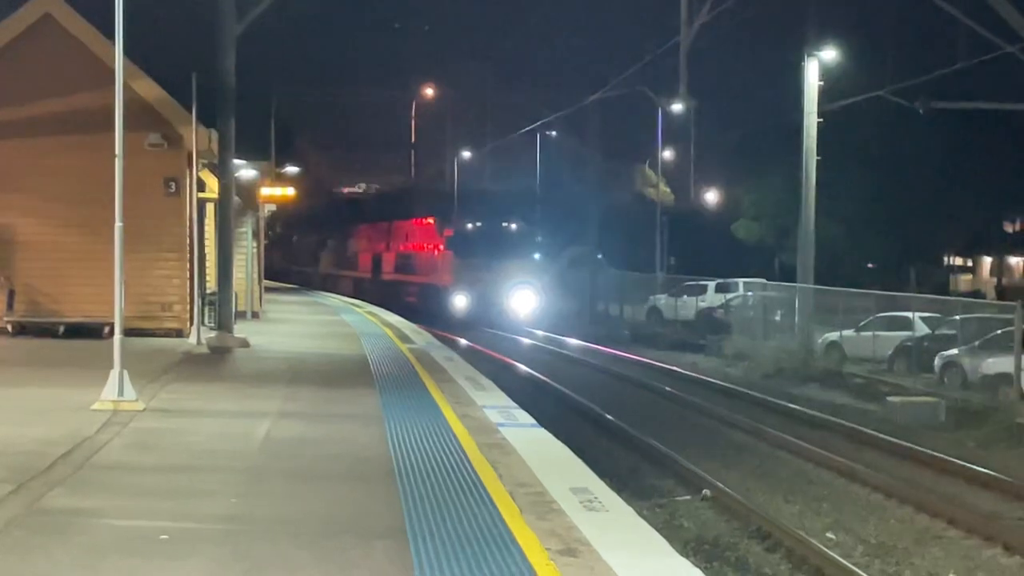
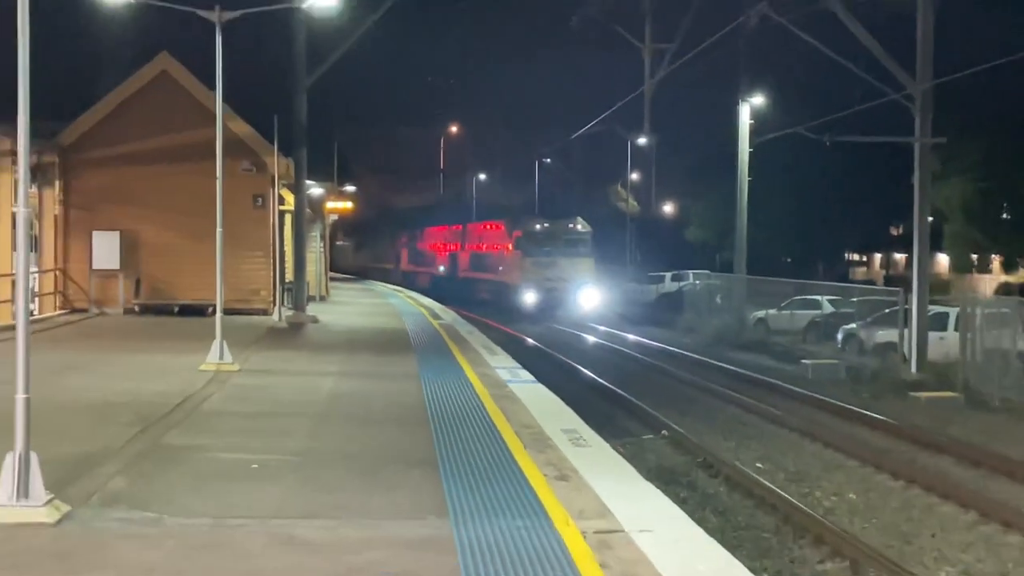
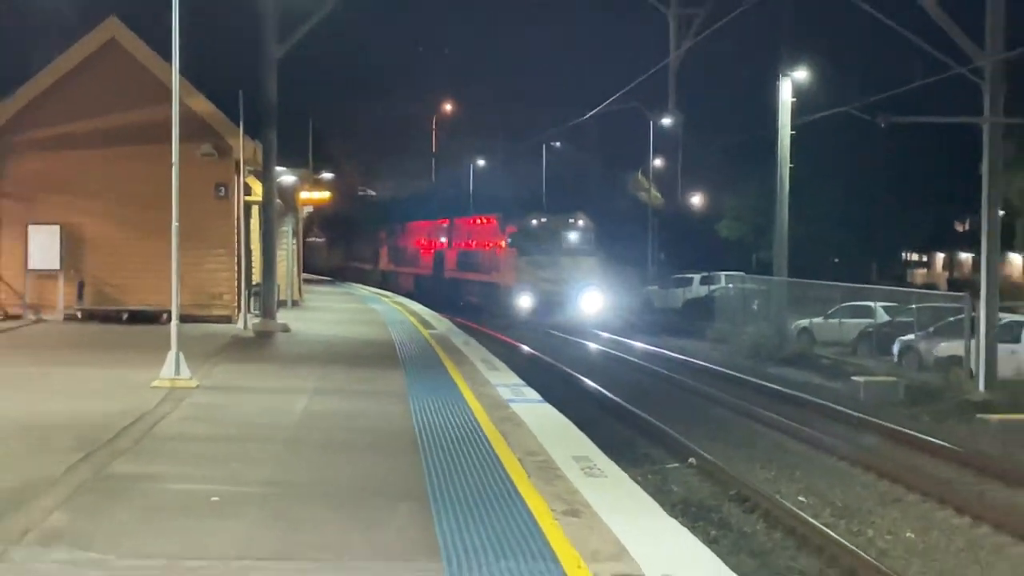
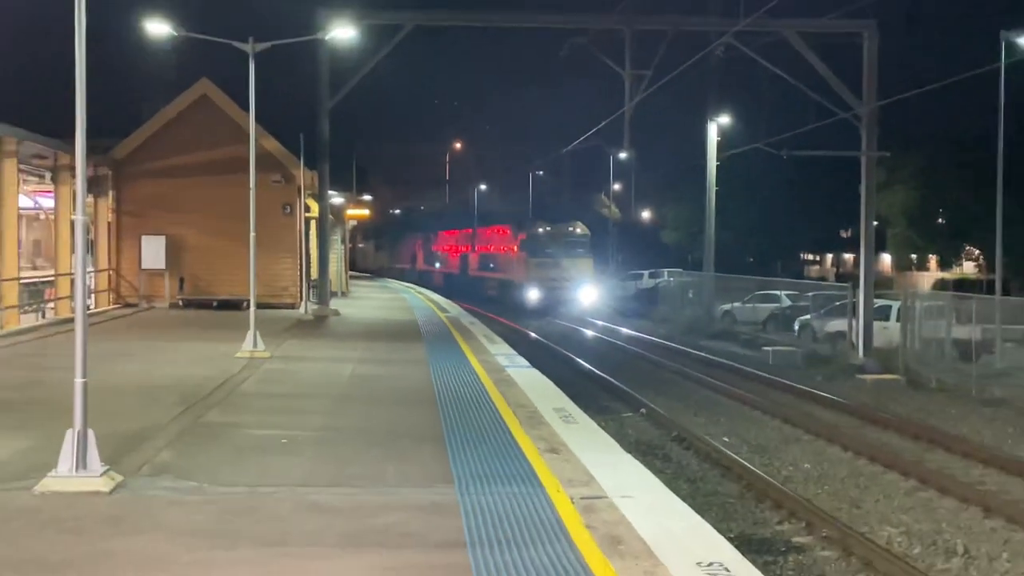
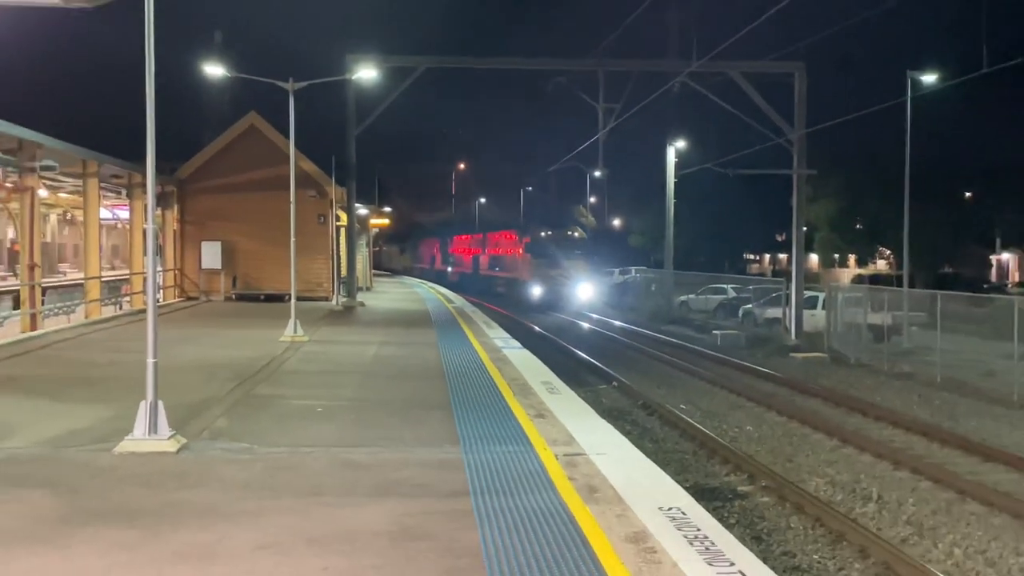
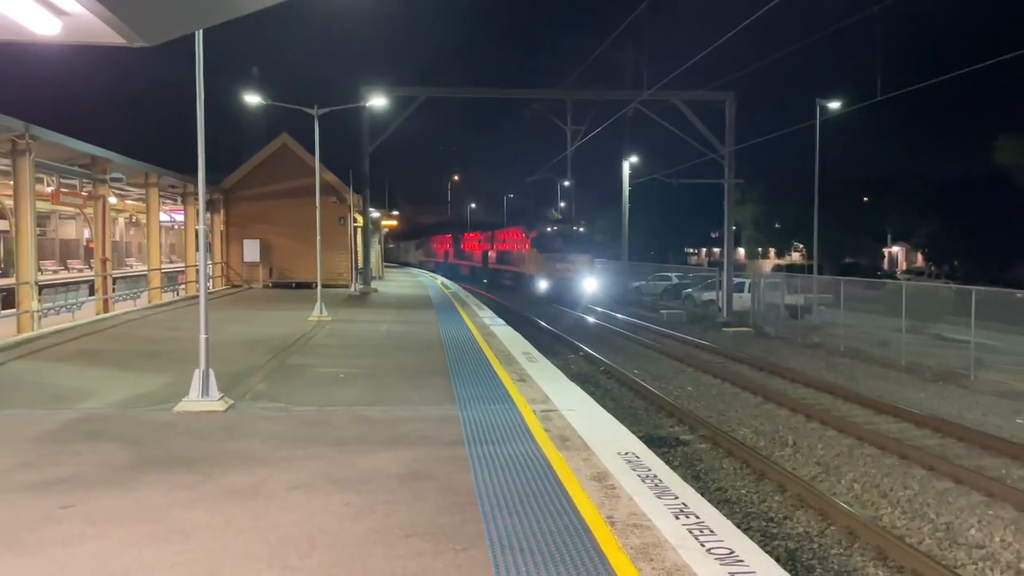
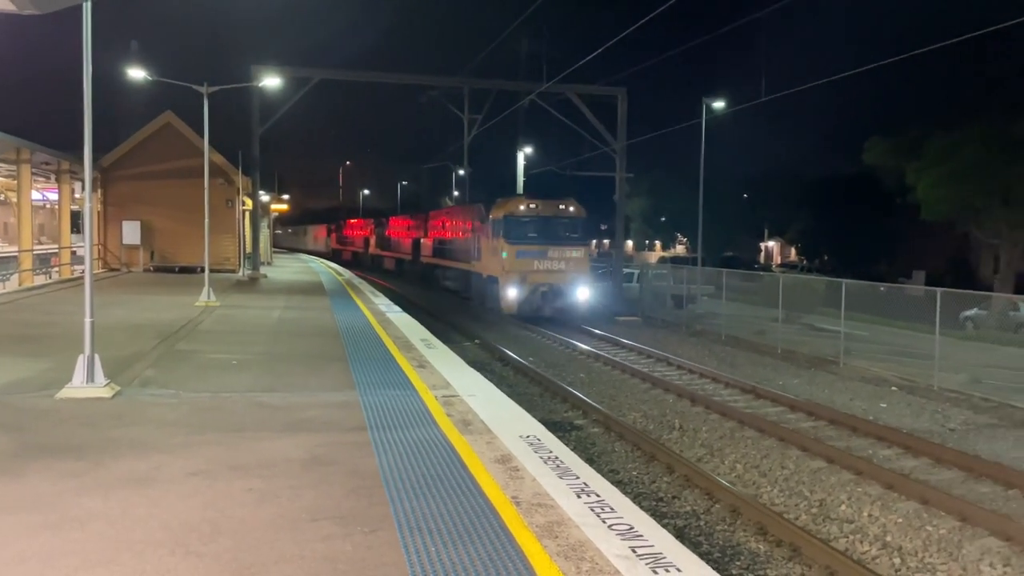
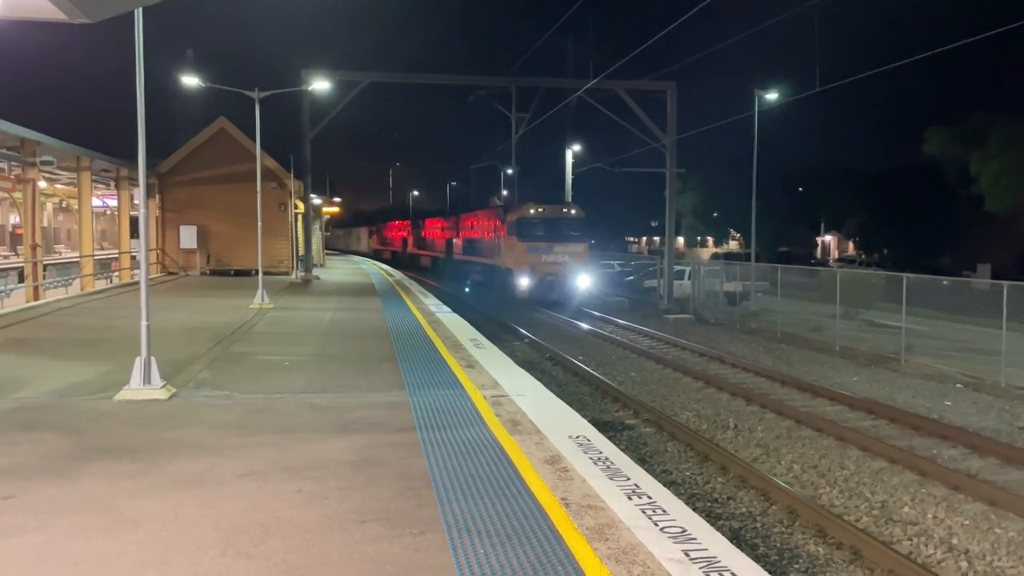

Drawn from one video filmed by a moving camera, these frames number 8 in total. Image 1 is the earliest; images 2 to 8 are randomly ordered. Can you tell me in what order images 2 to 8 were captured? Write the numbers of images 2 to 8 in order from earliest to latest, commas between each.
3, 2, 4, 5, 6, 8, 7
